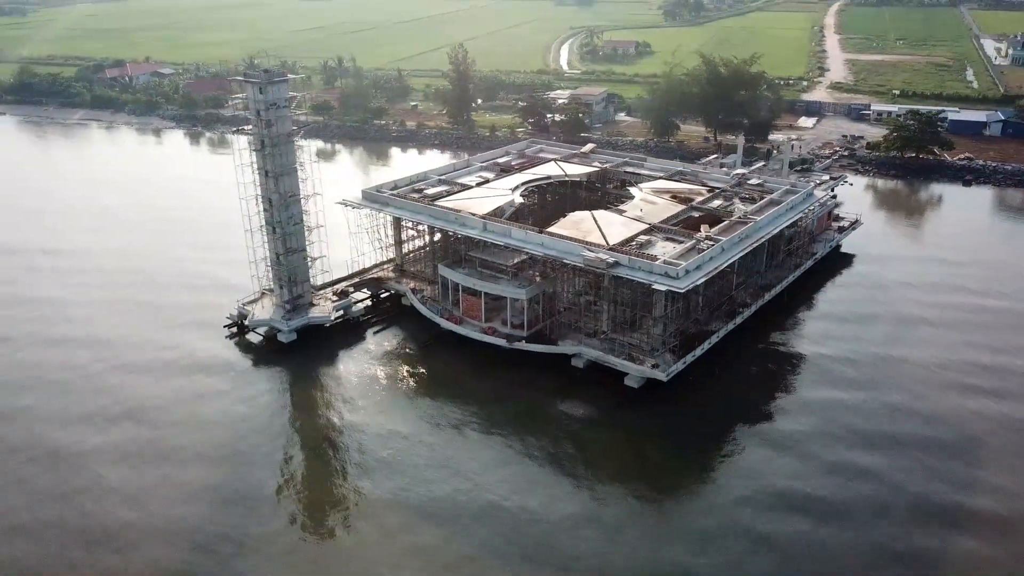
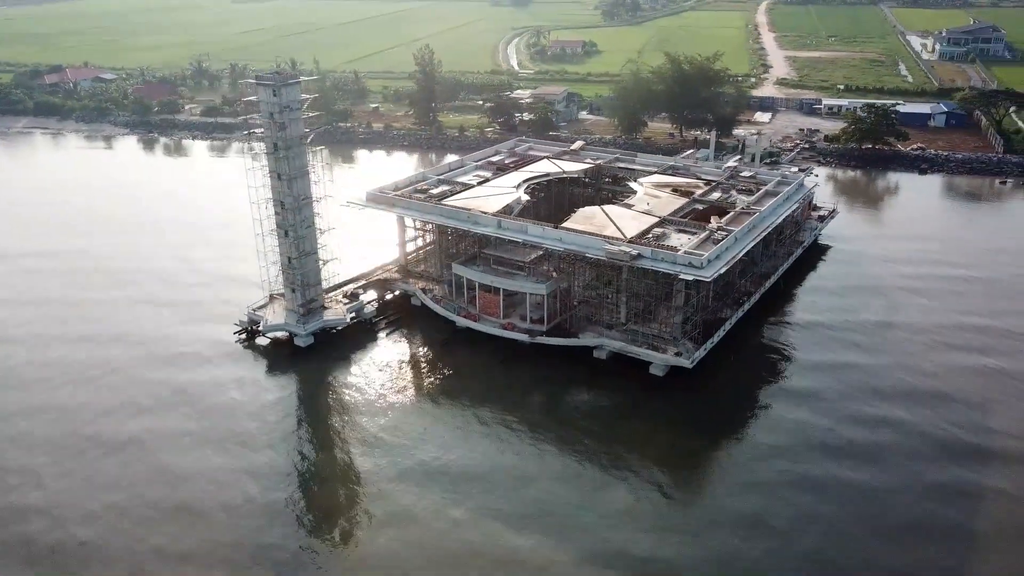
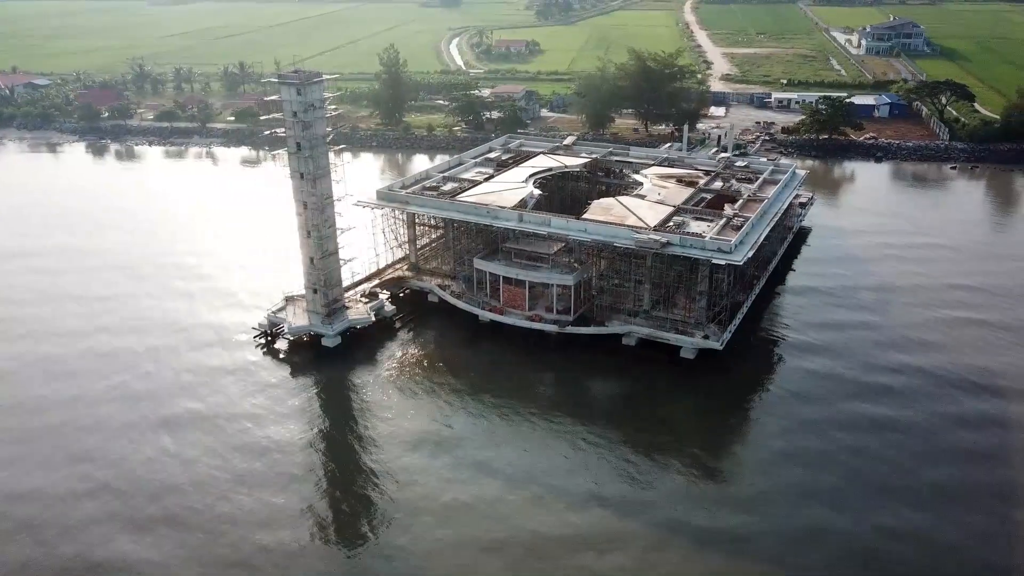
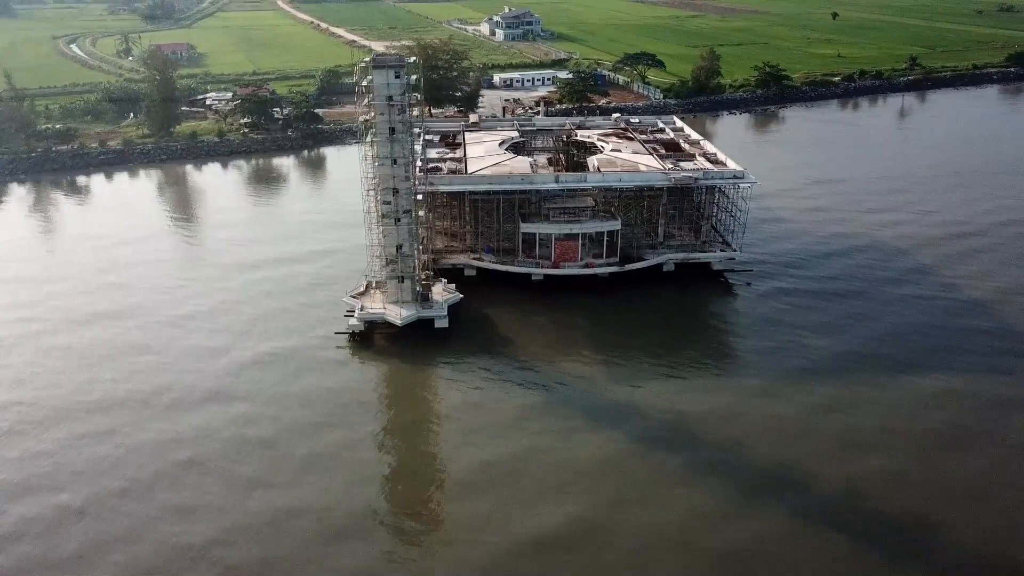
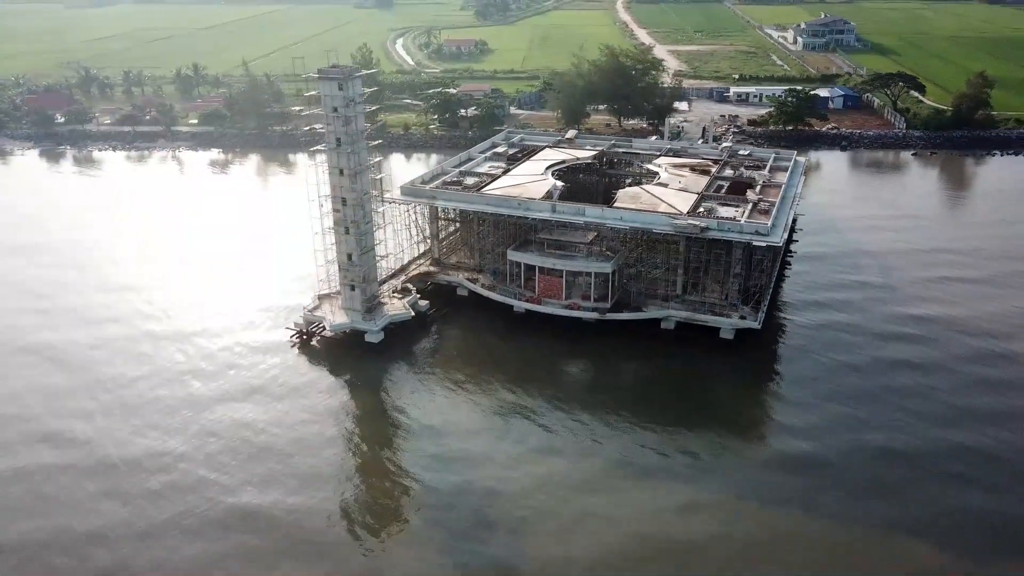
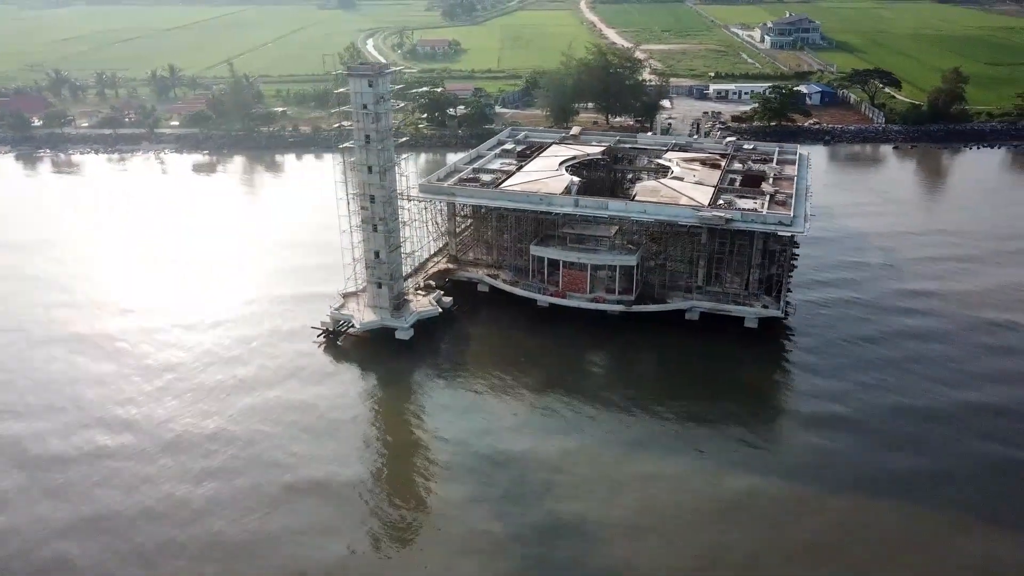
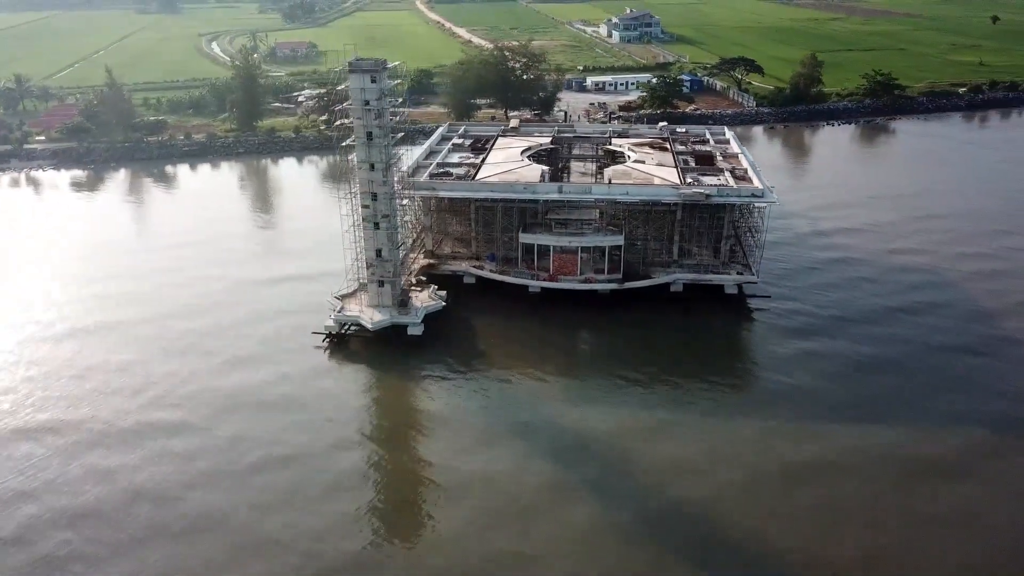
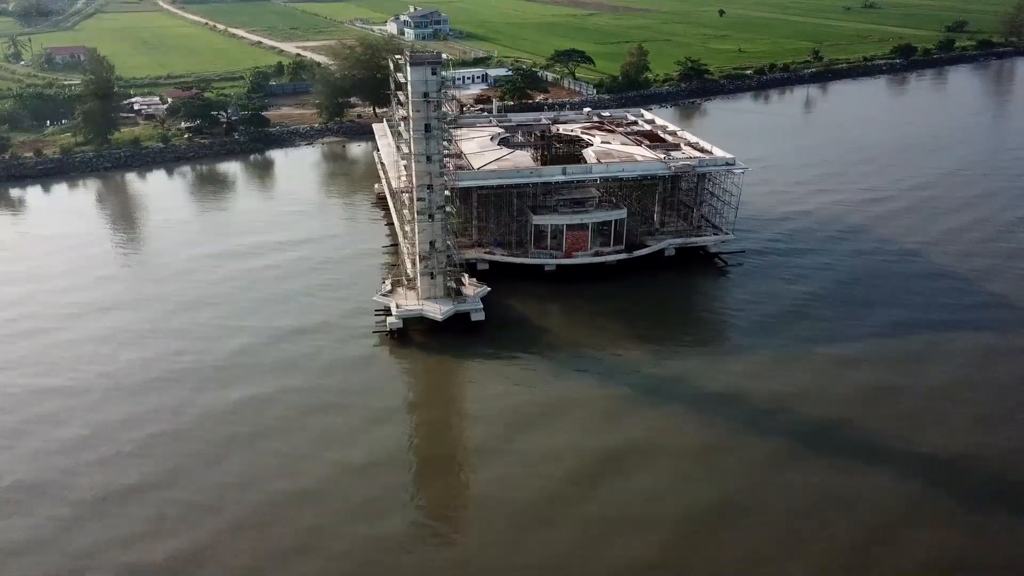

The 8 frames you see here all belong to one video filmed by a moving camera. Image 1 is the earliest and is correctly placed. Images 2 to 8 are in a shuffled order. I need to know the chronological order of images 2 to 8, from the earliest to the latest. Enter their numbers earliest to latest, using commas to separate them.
2, 3, 5, 6, 7, 4, 8
